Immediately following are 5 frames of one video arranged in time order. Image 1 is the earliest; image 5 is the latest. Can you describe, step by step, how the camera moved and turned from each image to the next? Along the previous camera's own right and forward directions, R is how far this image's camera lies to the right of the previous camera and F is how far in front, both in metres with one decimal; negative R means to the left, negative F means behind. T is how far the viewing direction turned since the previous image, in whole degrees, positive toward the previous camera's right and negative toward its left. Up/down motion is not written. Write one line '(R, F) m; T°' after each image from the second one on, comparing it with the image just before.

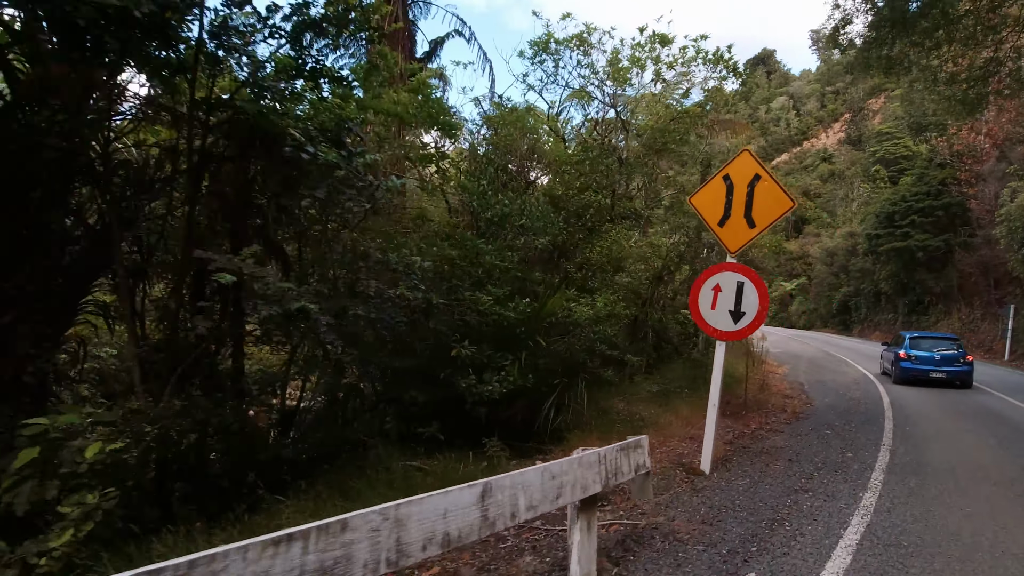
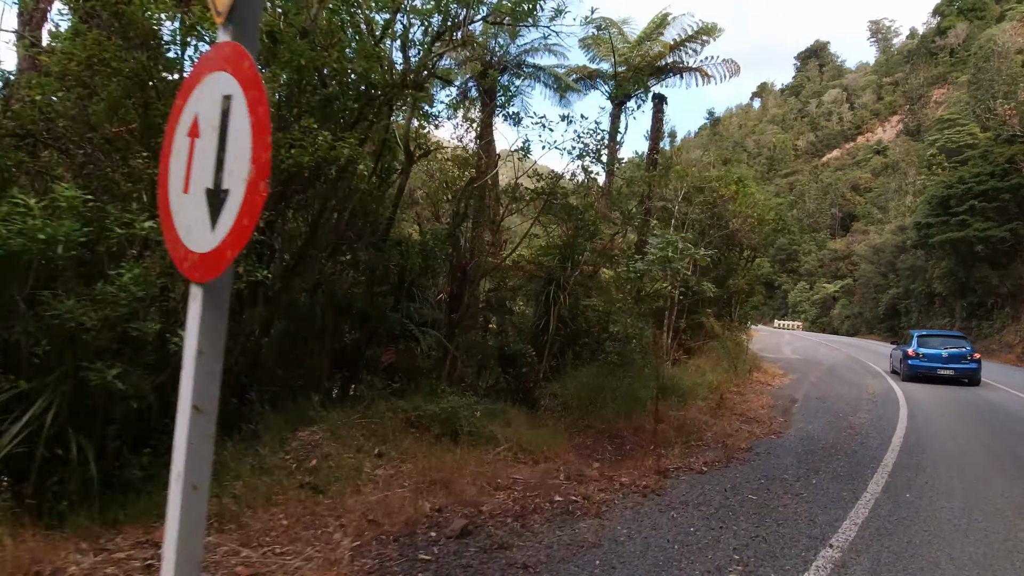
(+2.7, +3.3) m; -4°
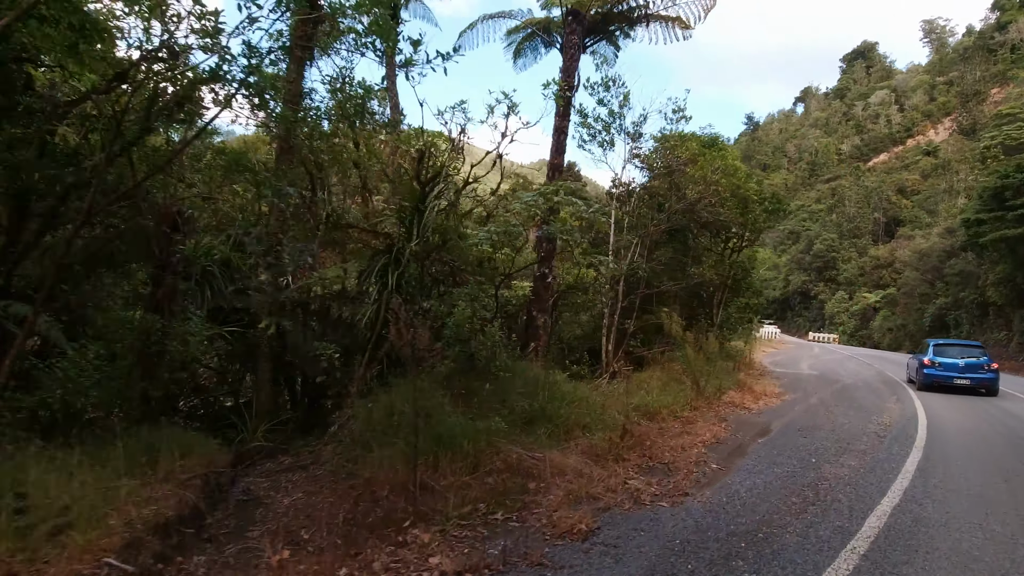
(+2.1, +2.5) m; -4°
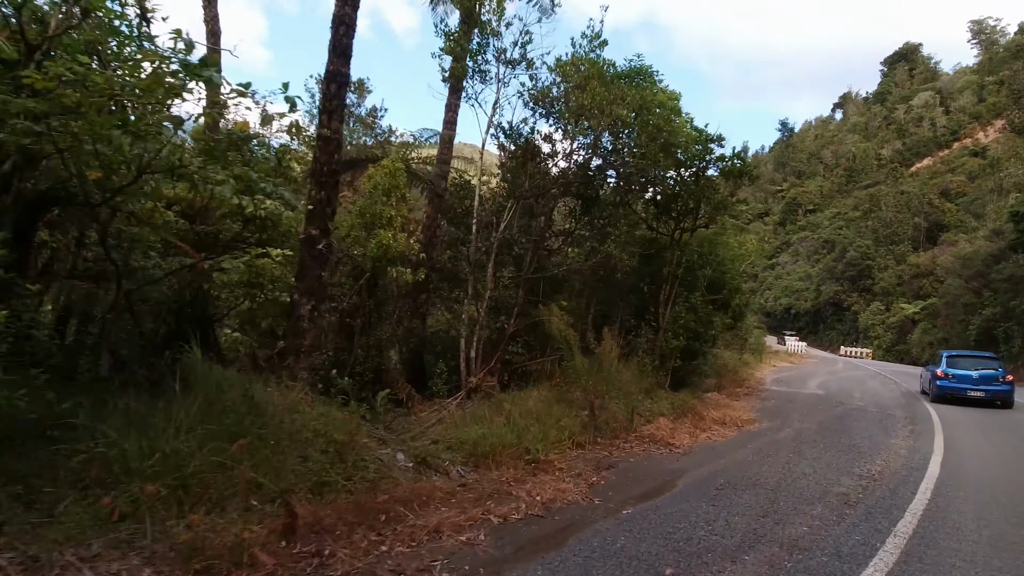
(+2.2, +2.5) m; -3°
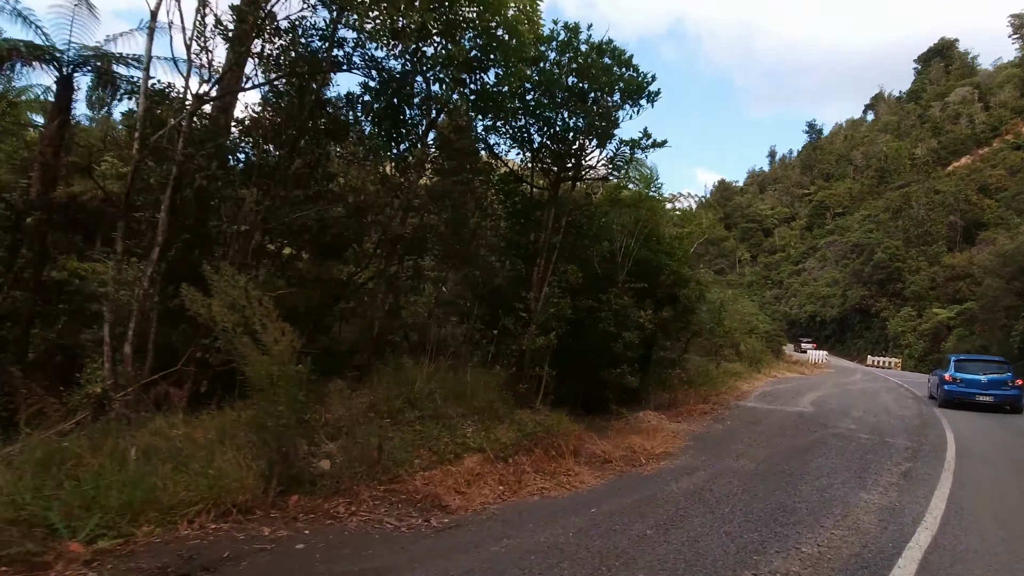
(+2.2, +2.5) m; -3°
